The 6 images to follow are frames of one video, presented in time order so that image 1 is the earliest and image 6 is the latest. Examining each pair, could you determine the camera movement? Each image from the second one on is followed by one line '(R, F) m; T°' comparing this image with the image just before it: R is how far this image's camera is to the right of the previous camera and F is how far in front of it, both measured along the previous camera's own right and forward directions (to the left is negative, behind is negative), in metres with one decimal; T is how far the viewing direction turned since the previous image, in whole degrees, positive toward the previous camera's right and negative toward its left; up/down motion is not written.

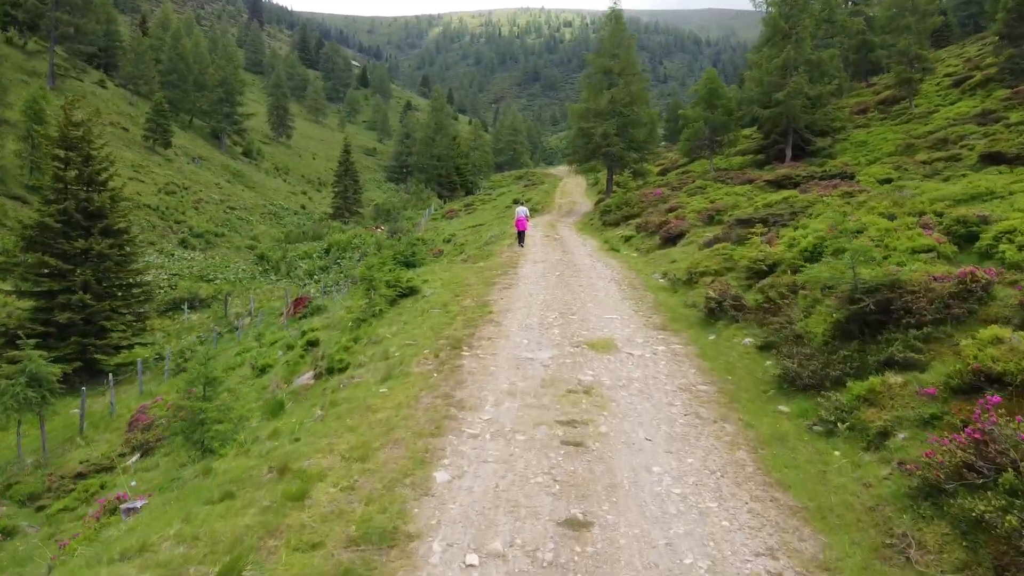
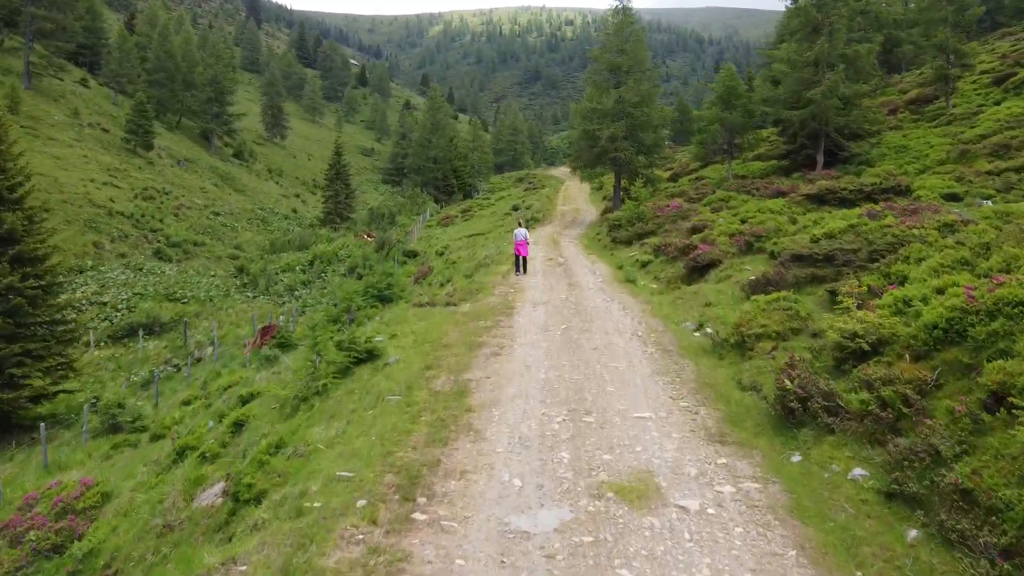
(+0.1, +3.2) m; 0°
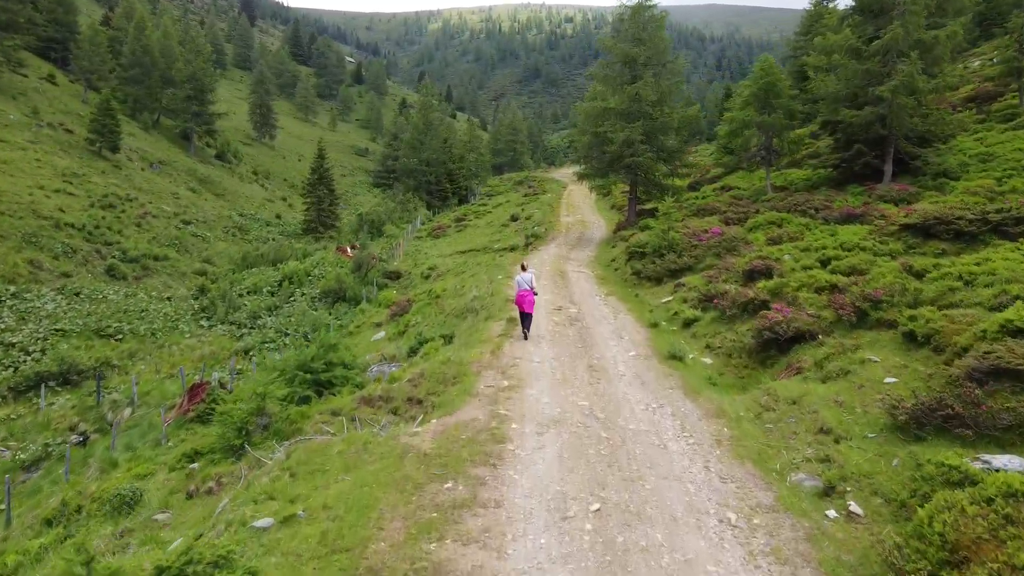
(+0.1, +4.9) m; 0°
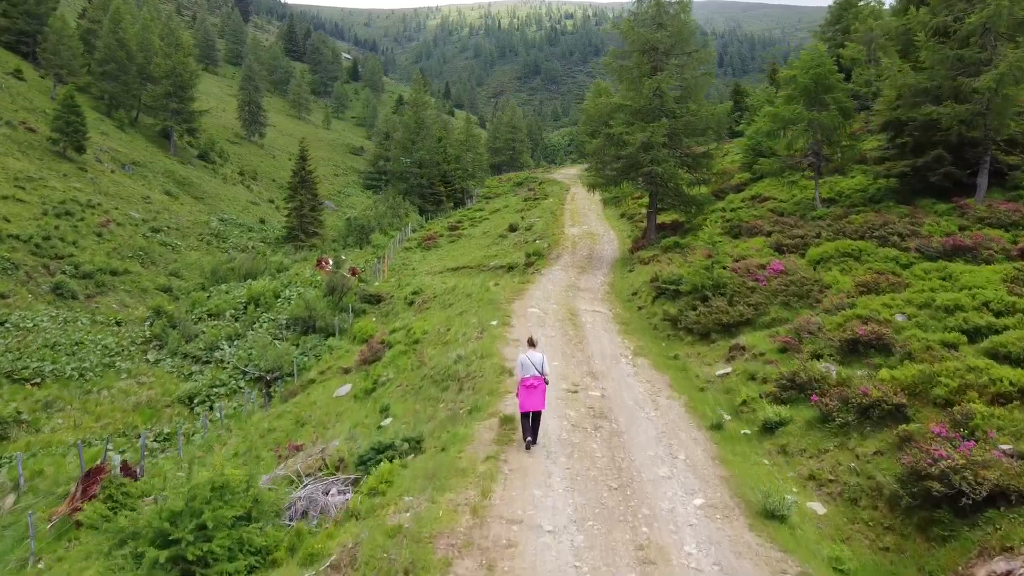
(+0.1, +4.4) m; 0°
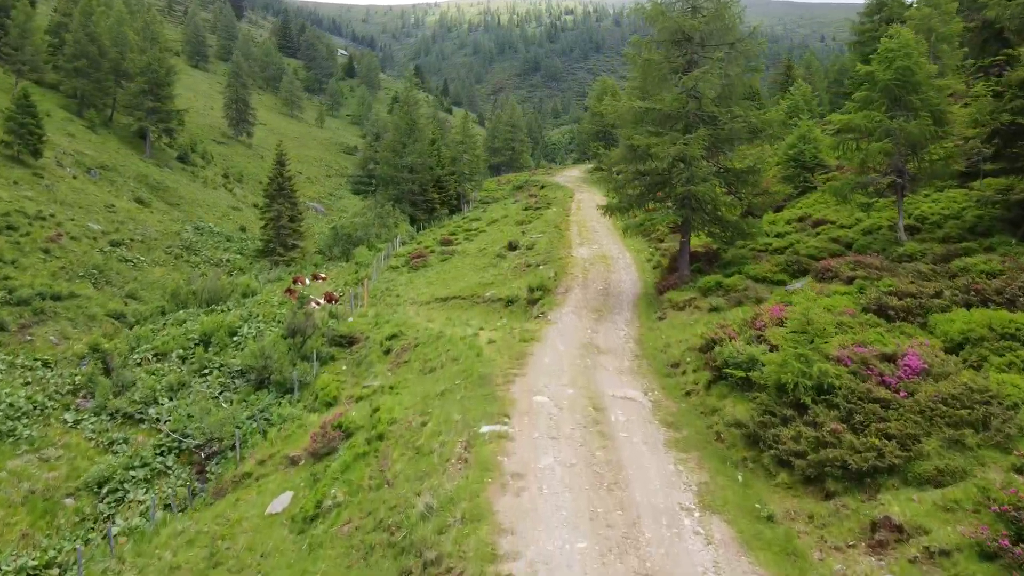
(0.0, +4.8) m; 0°
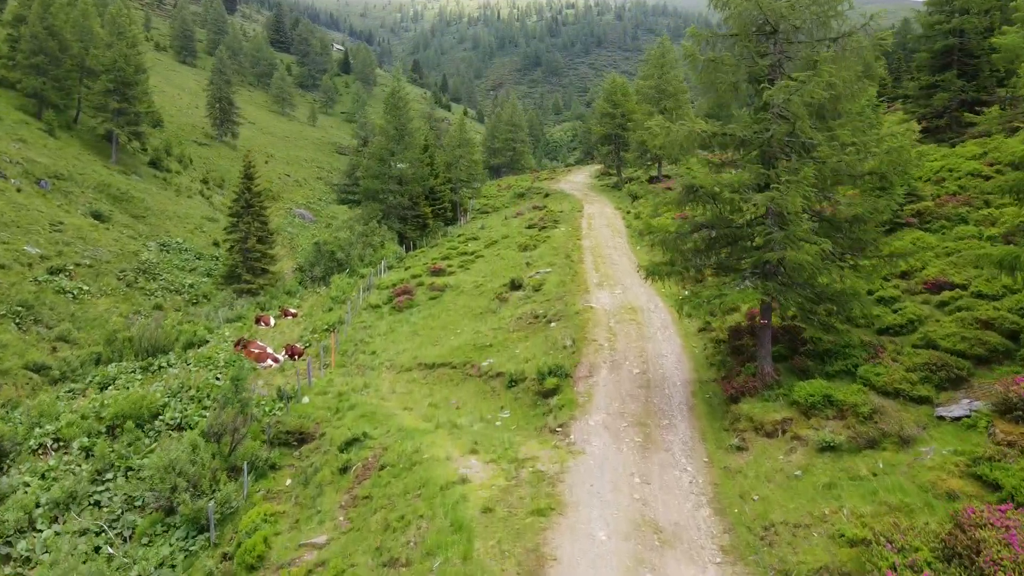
(-0.1, +6.1) m; 0°
